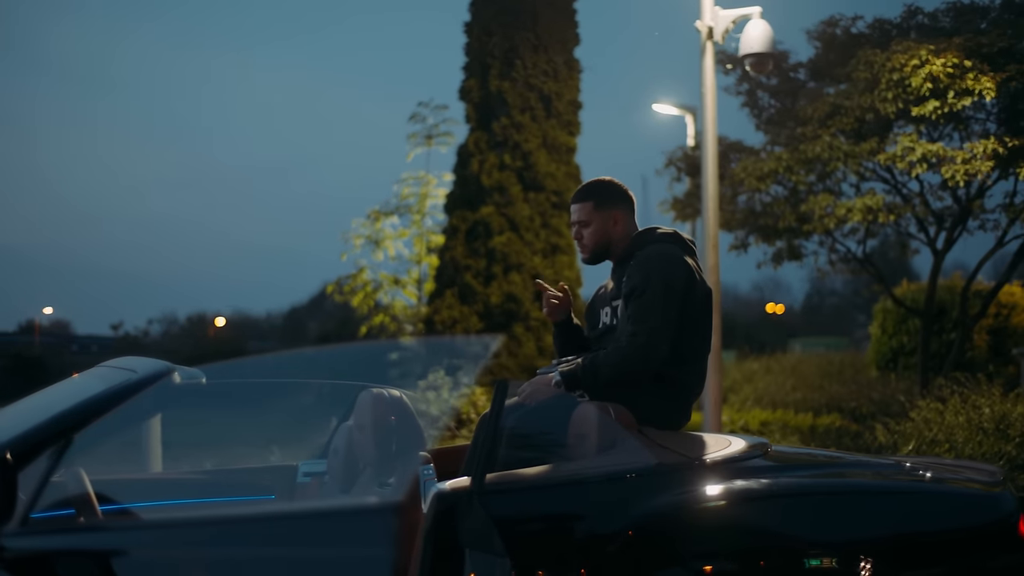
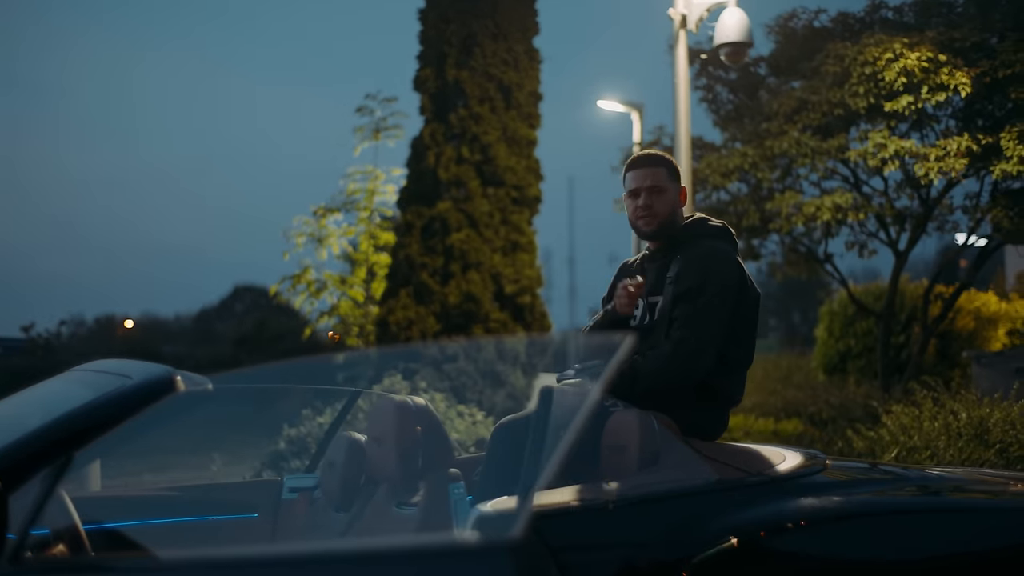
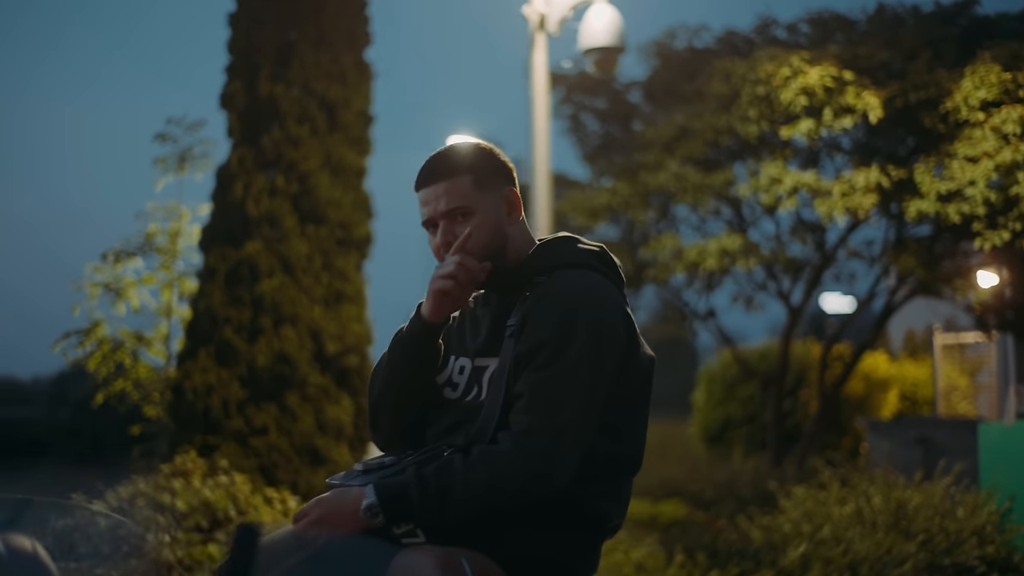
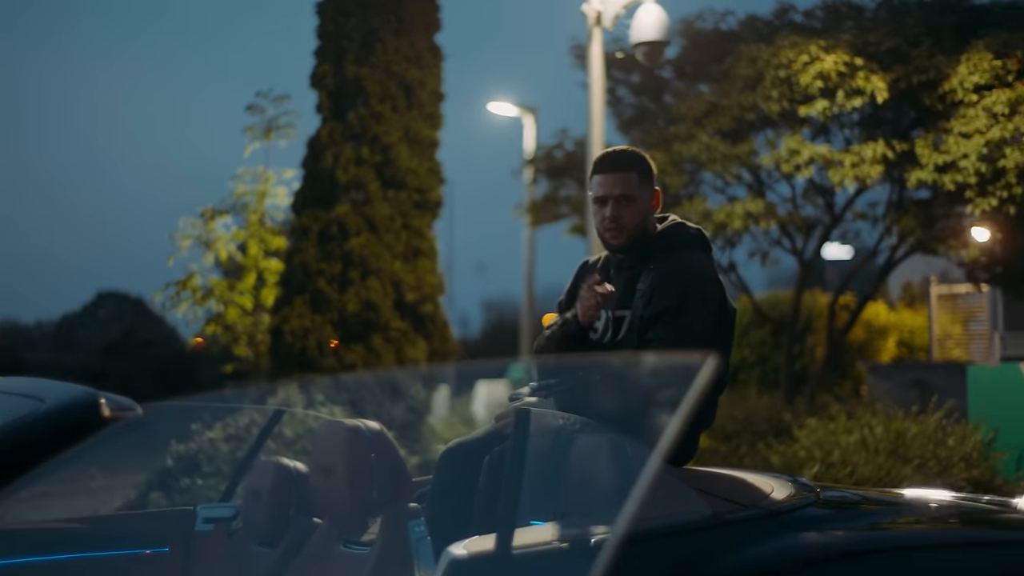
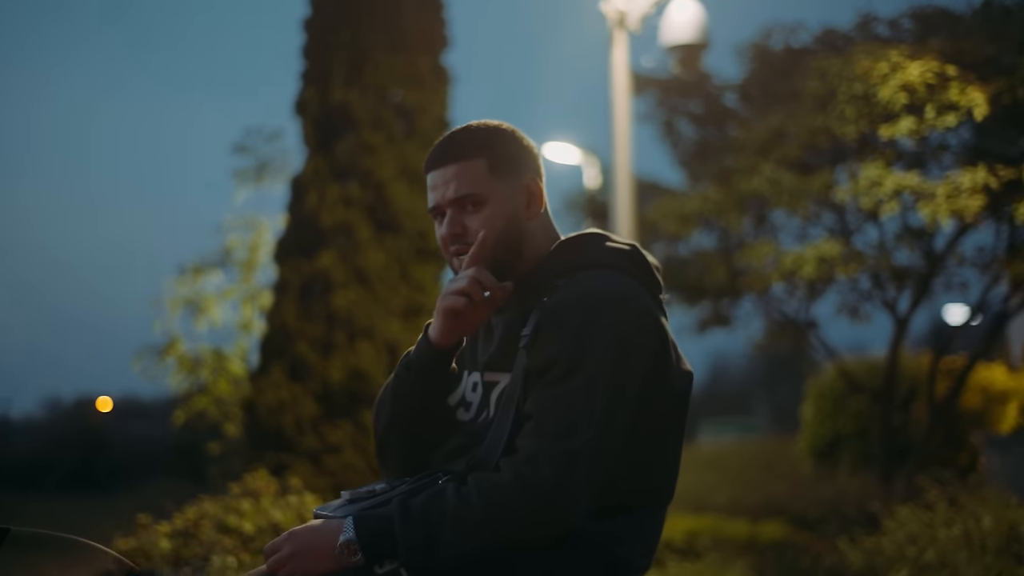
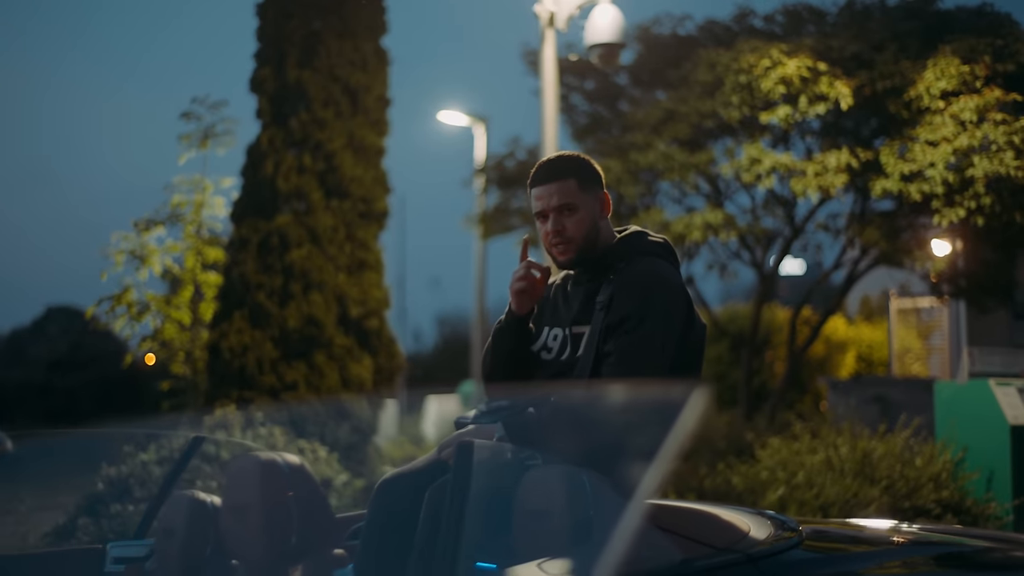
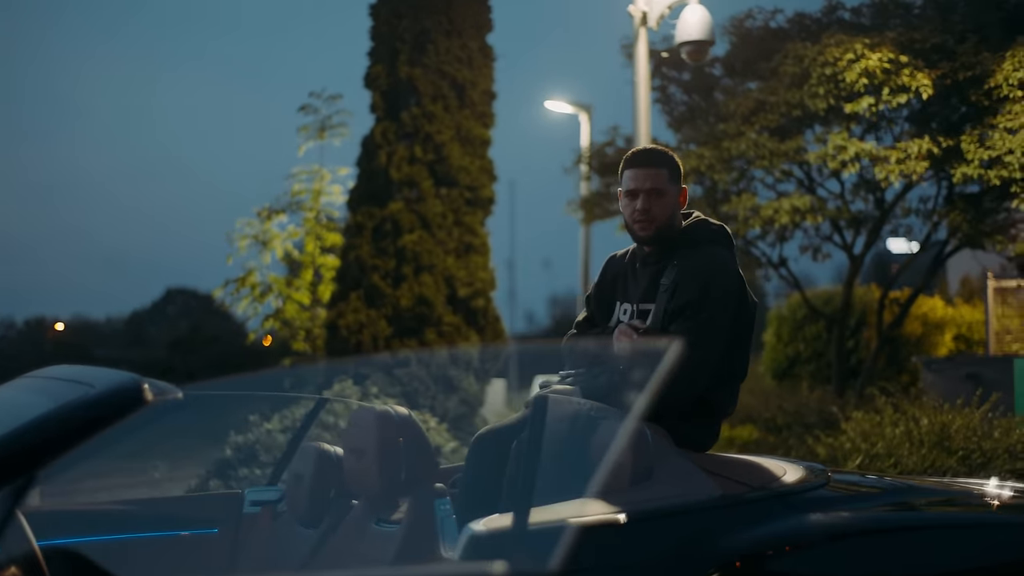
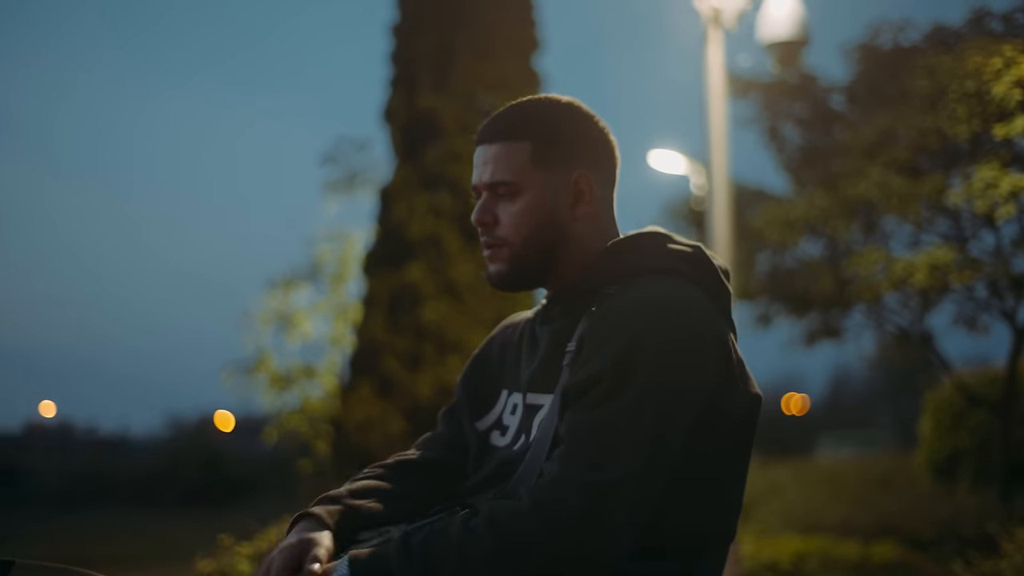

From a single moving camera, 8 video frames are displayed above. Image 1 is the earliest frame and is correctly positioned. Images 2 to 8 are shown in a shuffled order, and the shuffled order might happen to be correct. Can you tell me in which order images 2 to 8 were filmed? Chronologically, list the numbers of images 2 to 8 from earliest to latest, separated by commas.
2, 7, 4, 6, 3, 5, 8
